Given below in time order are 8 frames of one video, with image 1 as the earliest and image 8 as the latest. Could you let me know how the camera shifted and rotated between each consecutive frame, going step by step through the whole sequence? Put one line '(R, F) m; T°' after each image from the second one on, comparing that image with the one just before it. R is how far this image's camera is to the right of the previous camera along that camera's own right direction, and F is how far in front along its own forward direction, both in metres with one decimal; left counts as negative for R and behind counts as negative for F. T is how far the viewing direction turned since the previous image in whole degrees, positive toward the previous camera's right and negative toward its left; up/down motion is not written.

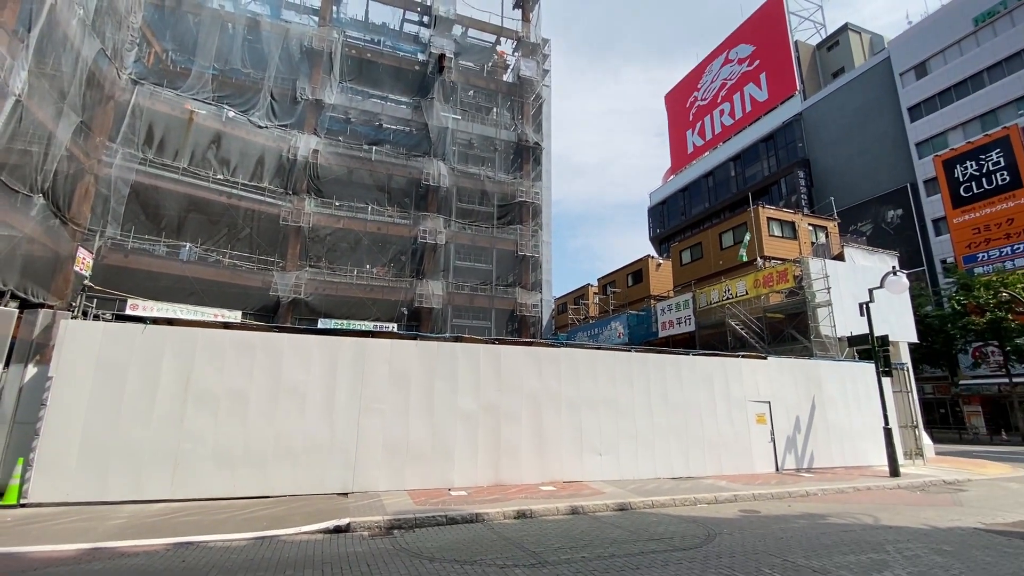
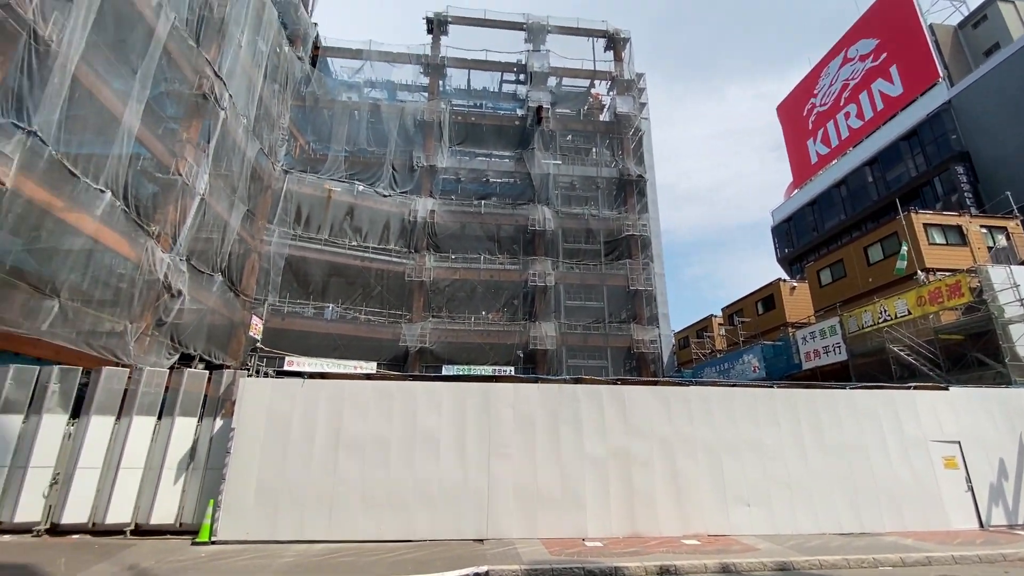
(-0.1, 0.0) m; -13°
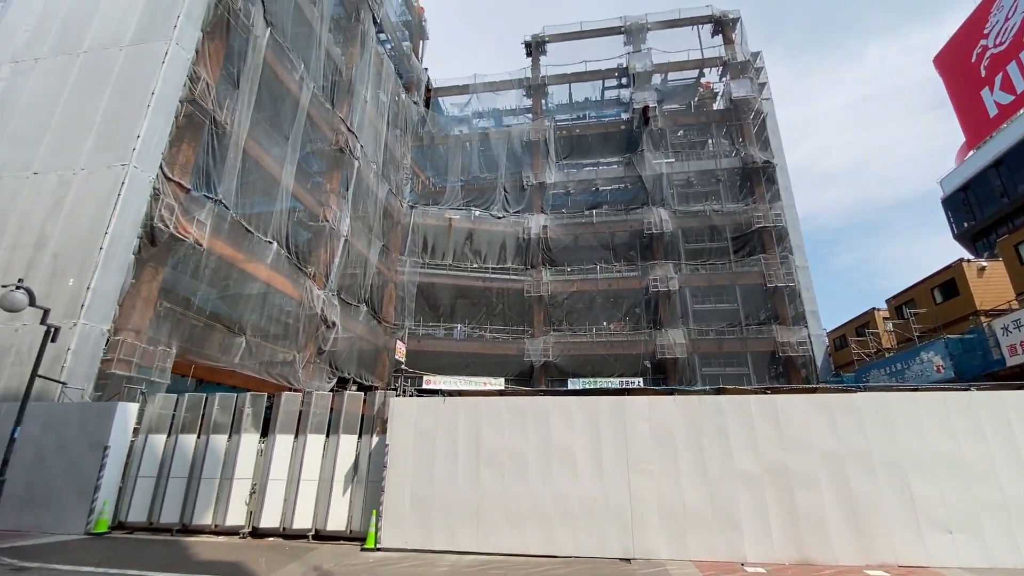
(-0.1, 0.0) m; -14°
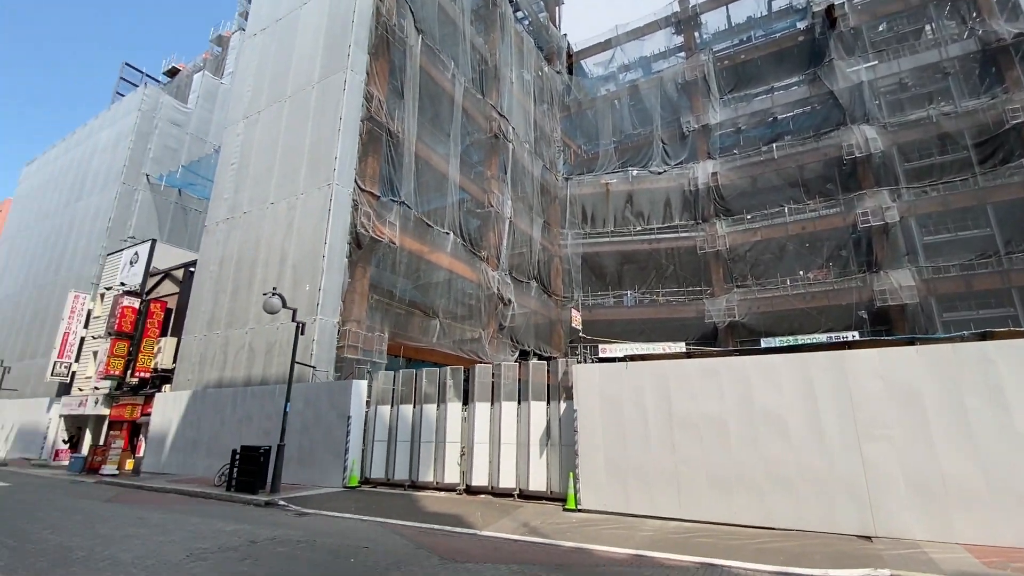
(-0.2, +0.2) m; -20°
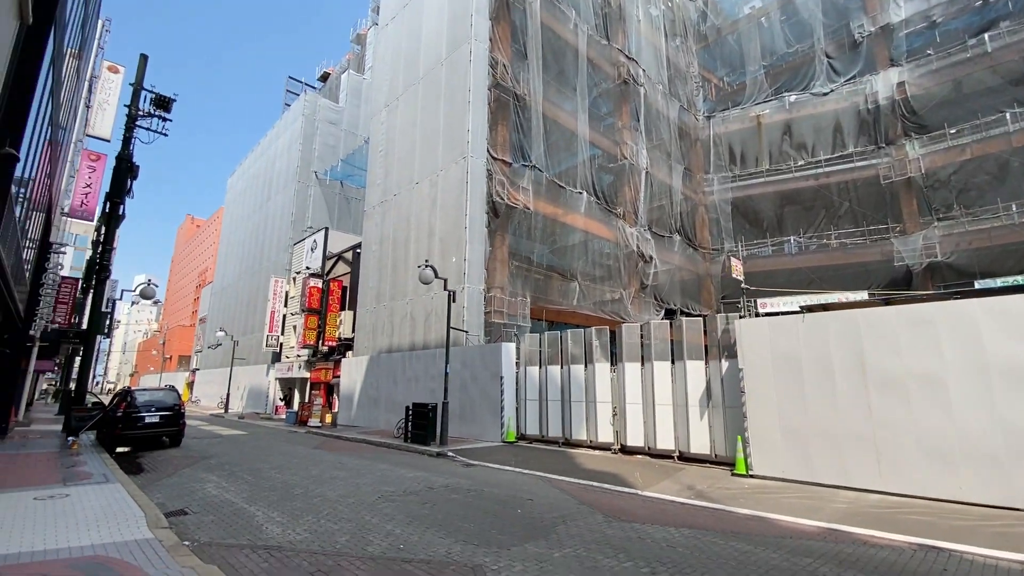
(-0.2, +0.3) m; -16°
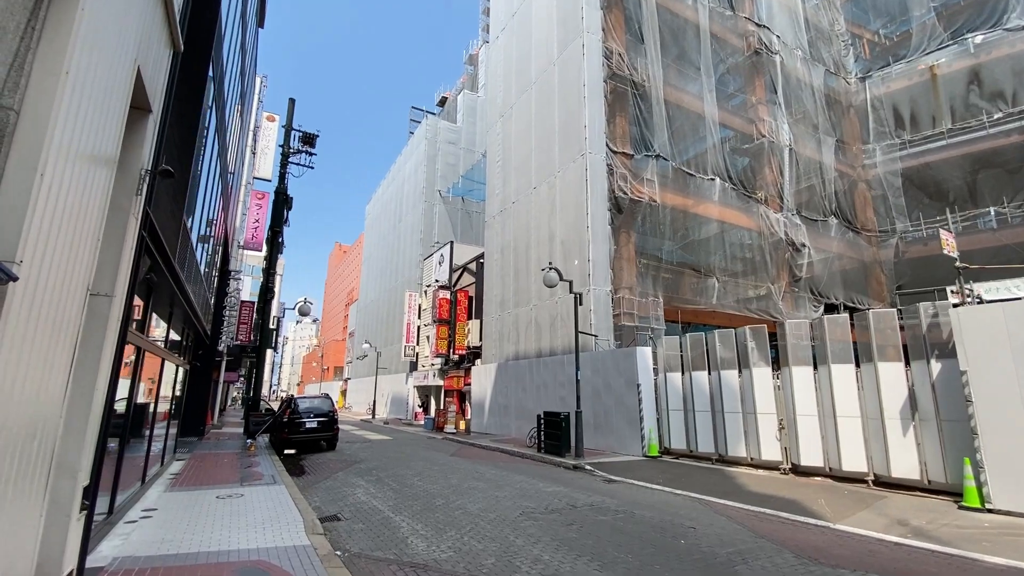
(-0.3, +0.7) m; -14°
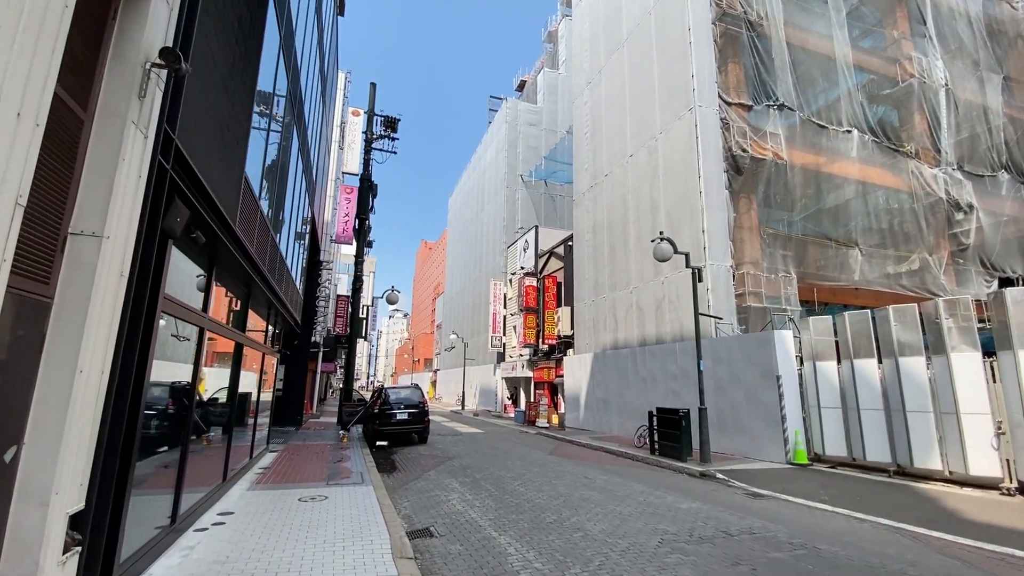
(-0.5, +1.5) m; -10°
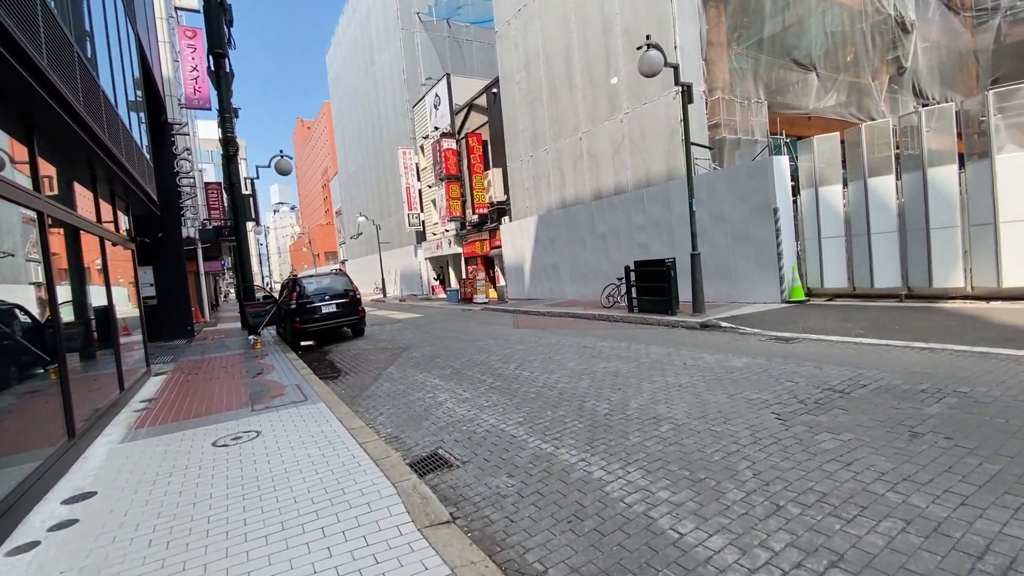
(-1.0, +2.4) m; +11°
